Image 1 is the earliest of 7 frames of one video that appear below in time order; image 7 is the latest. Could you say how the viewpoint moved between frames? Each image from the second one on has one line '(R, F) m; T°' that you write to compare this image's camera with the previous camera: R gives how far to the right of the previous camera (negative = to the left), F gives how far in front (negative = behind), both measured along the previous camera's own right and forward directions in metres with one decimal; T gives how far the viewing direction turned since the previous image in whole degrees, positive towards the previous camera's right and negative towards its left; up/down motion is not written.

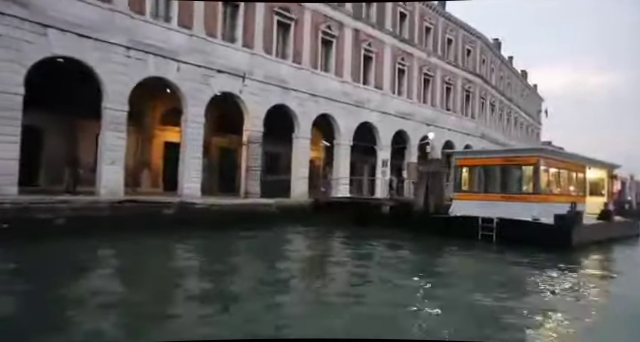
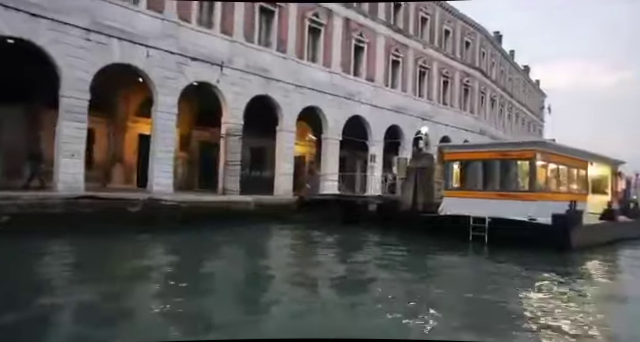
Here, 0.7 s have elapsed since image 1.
(-0.7, -1.8) m; -1°
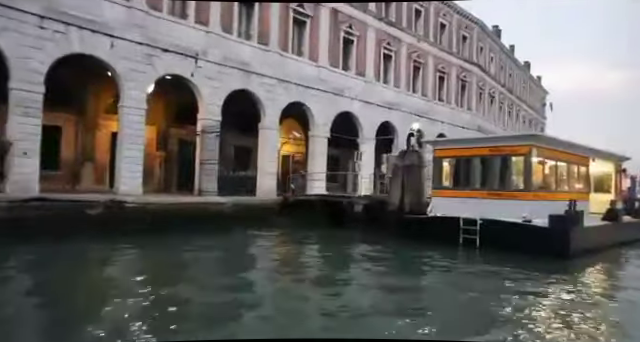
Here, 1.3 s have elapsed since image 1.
(+0.3, +0.5) m; 0°
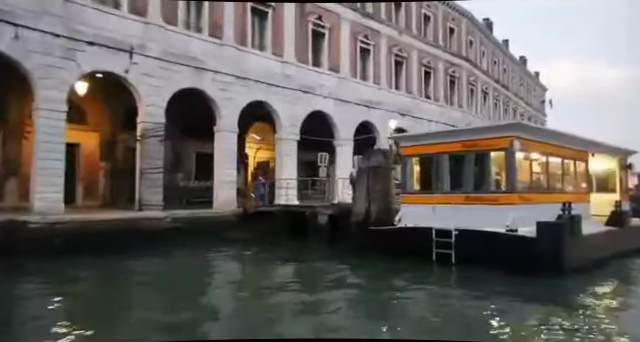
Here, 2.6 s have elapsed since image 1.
(+0.6, +0.9) m; -1°
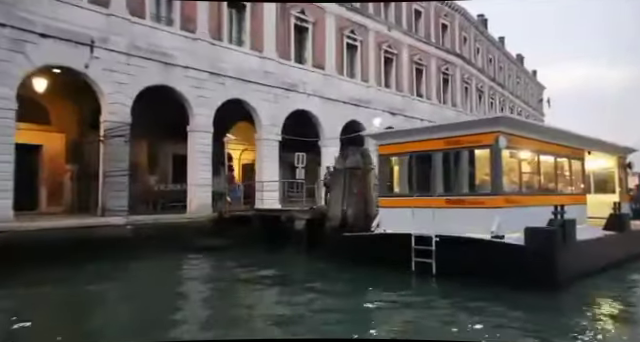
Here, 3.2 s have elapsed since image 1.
(+0.3, +0.4) m; 0°
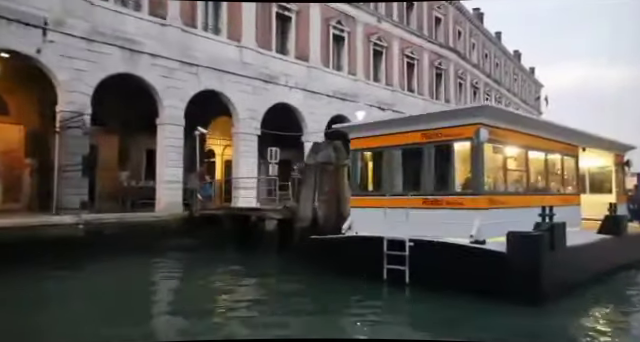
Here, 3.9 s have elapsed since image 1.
(+0.3, +0.4) m; 0°
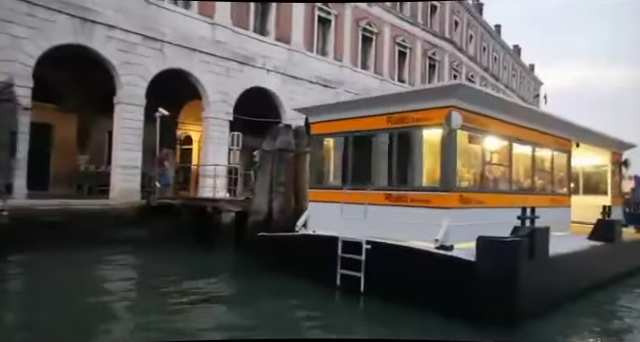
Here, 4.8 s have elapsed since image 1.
(+0.3, +0.5) m; 0°
